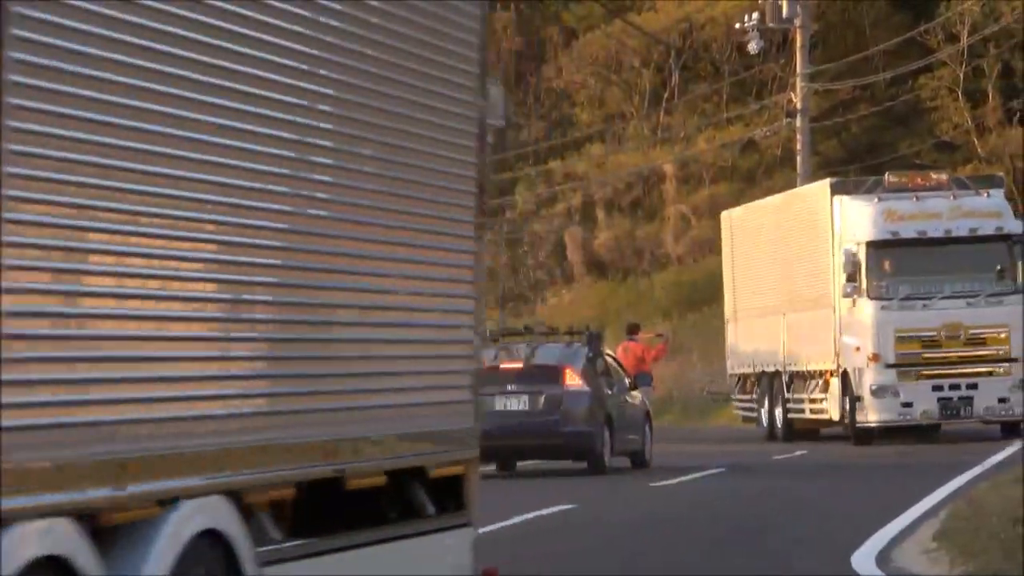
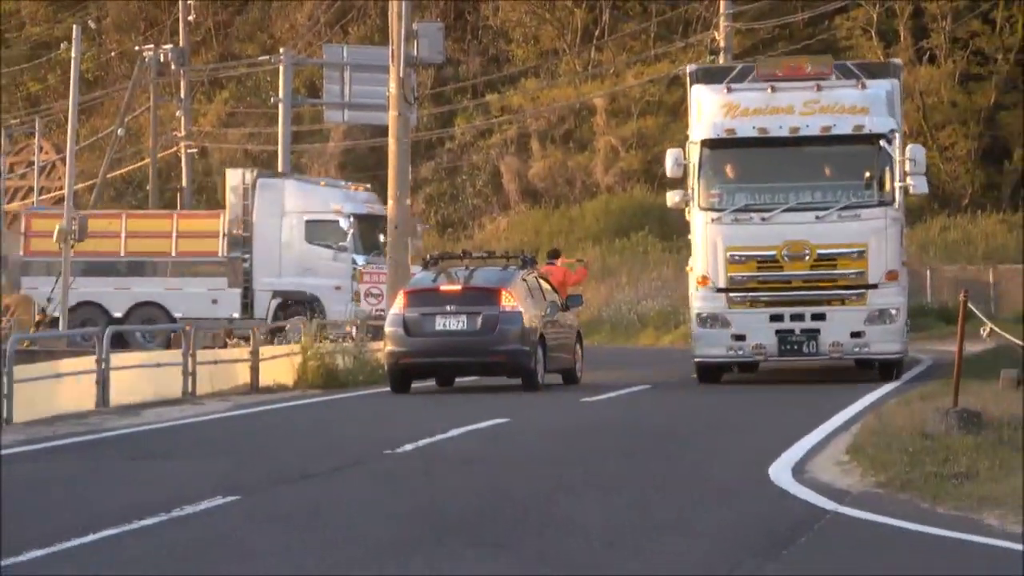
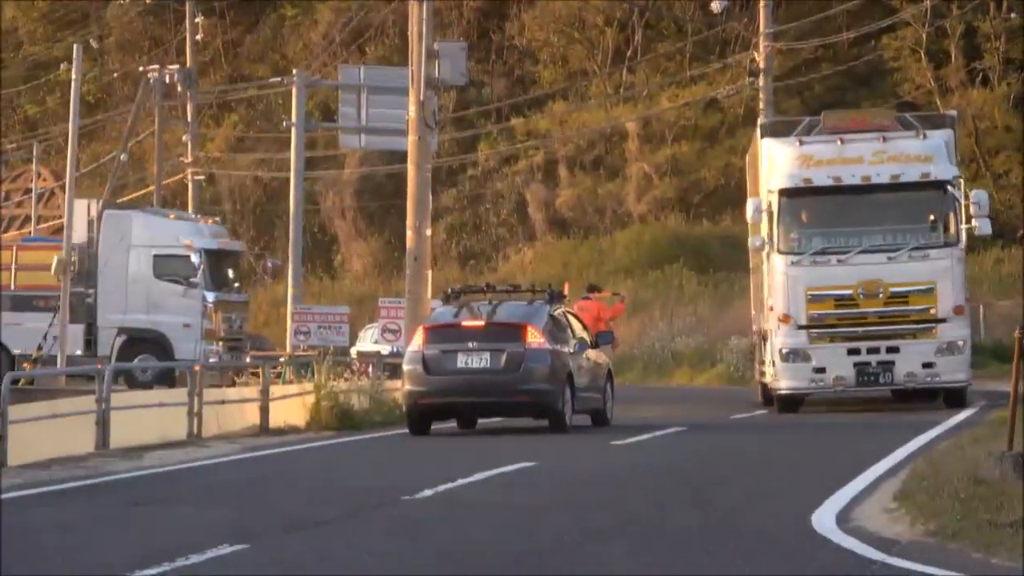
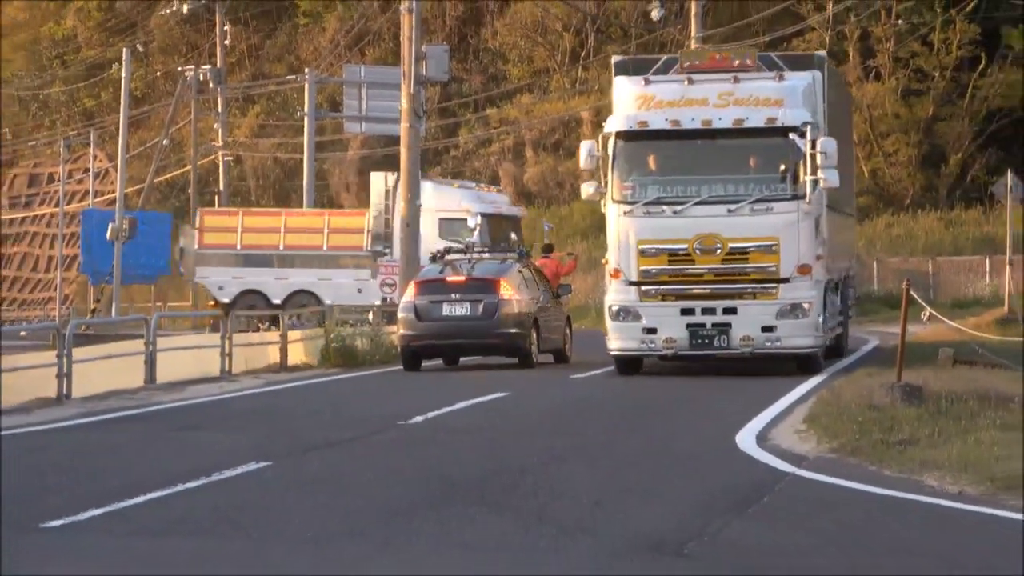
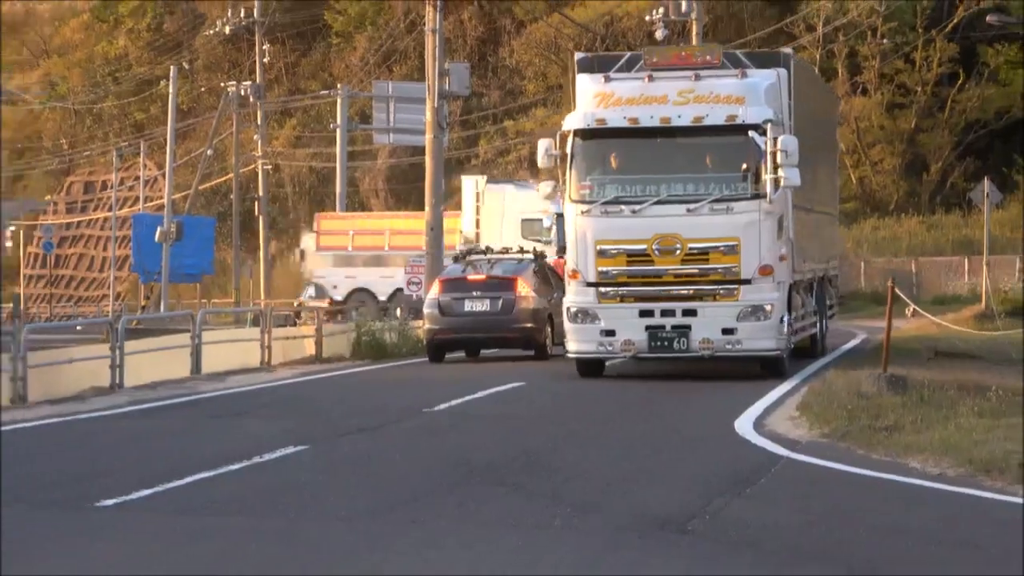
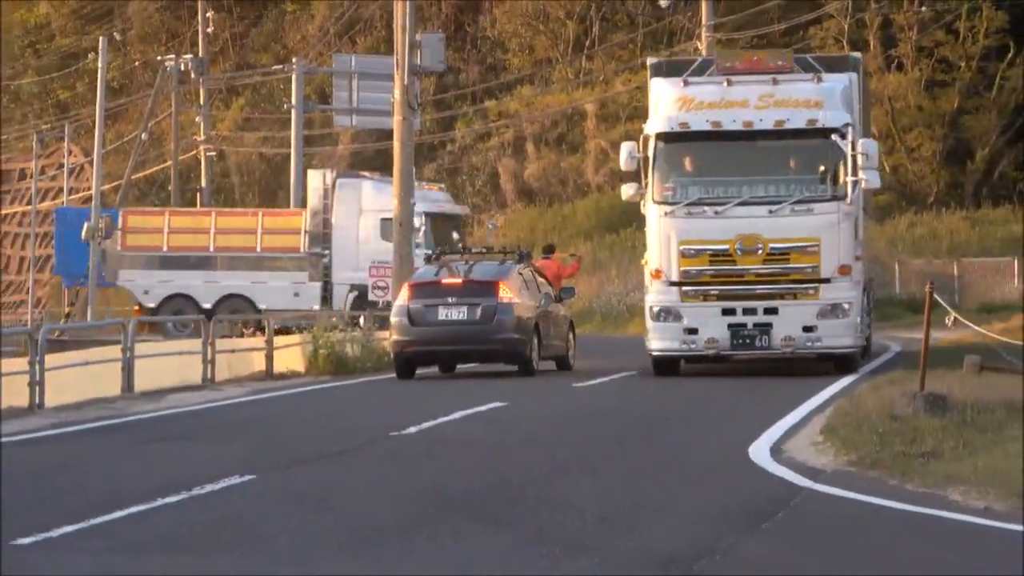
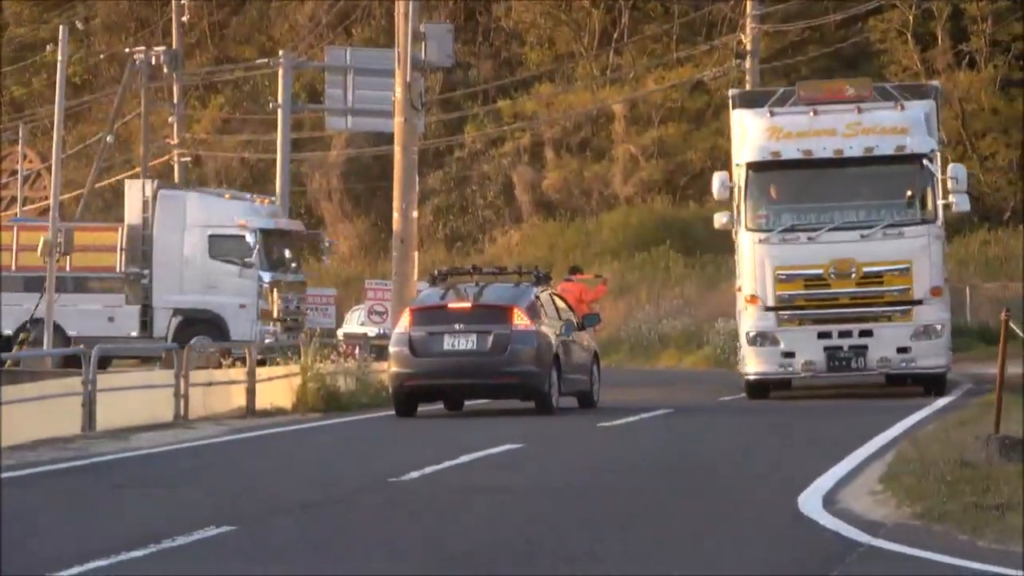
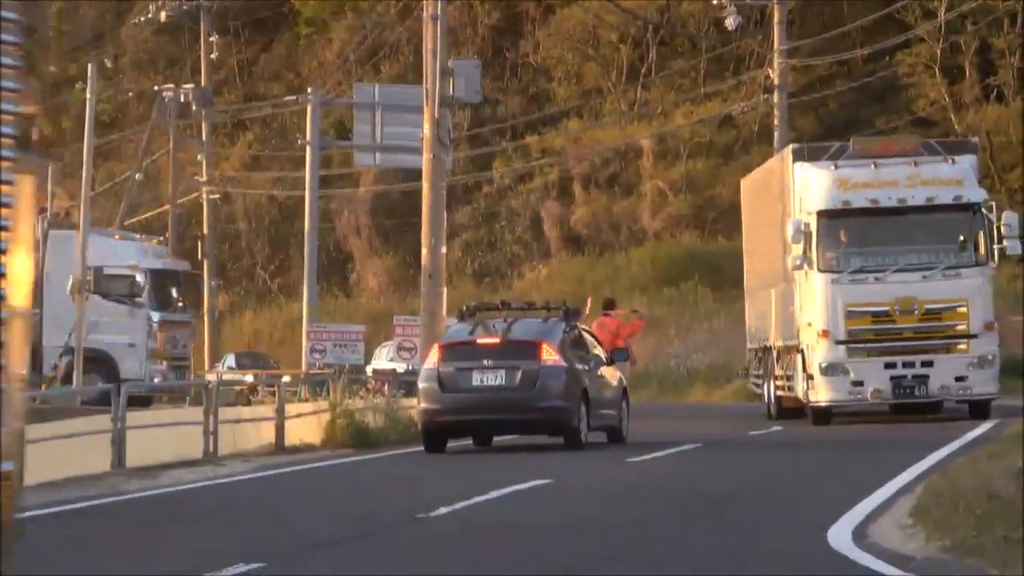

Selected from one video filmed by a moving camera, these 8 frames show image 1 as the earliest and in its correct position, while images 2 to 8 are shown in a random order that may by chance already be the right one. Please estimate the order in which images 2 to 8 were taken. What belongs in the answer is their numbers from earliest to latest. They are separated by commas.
8, 3, 7, 2, 6, 4, 5
